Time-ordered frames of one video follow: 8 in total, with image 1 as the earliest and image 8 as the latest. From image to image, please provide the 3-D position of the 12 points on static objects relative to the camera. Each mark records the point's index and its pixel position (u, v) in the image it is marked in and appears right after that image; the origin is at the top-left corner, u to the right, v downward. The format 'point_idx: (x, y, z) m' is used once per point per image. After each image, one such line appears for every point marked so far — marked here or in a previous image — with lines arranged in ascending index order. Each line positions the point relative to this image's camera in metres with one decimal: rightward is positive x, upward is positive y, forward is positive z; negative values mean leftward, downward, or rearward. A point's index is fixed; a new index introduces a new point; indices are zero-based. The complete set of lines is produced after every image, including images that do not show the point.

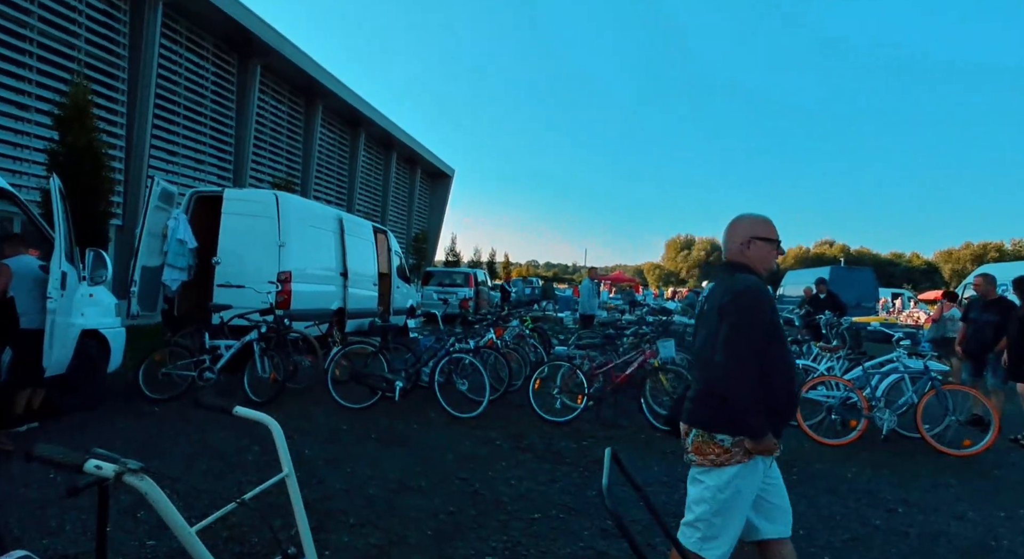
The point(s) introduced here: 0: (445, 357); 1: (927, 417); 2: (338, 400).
0: (-0.8, -0.8, +6.3) m
1: (+4.0, -1.3, +5.6) m
2: (-1.9, -1.3, +6.2) m
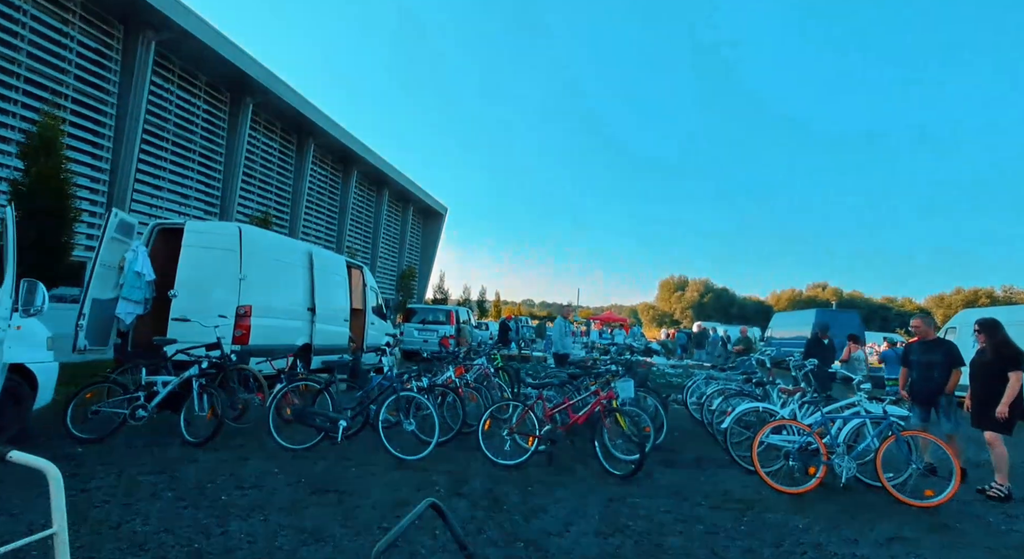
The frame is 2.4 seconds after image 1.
0: (-1.3, -1.2, +6.0) m
1: (+3.5, -1.7, +5.3) m
2: (-2.5, -1.7, +5.9) m
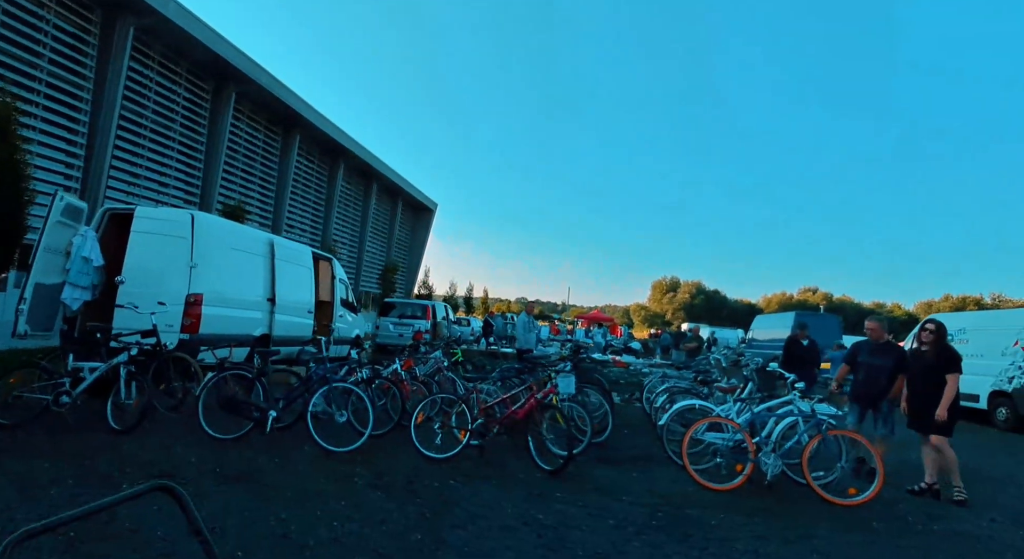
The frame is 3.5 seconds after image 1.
0: (-2.0, -1.1, +5.9) m
1: (+2.8, -1.7, +5.3) m
2: (-3.2, -1.6, +5.8) m
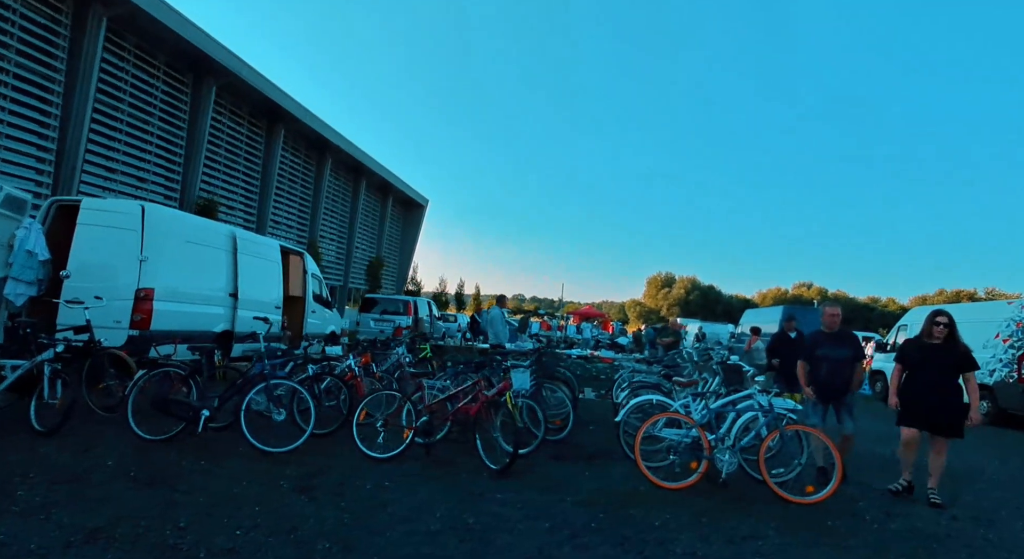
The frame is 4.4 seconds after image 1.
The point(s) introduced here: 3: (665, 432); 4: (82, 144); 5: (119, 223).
0: (-2.5, -1.0, +5.6) m
1: (+2.3, -1.6, +5.1) m
2: (-3.7, -1.5, +5.5) m
3: (+1.4, -1.4, +5.2) m
4: (-10.2, +3.4, +14.3) m
5: (-6.0, +0.9, +8.6) m
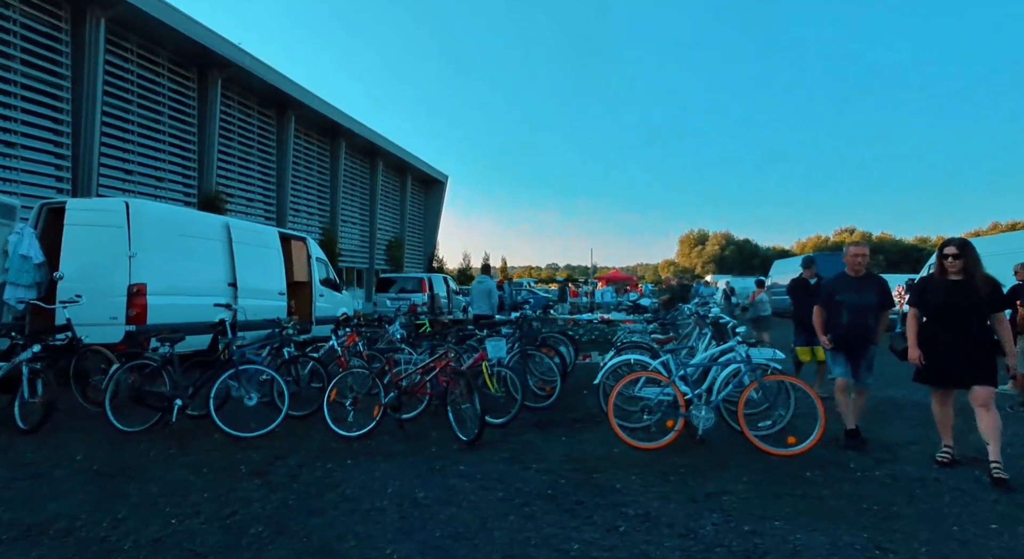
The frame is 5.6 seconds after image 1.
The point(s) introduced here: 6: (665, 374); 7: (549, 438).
0: (-2.8, -0.9, +5.6) m
1: (+2.0, -1.1, +4.8) m
2: (-3.9, -1.4, +5.6) m
3: (+1.1, -1.0, +5.0) m
4: (-10.4, +3.4, +14.4) m
5: (-6.2, +0.9, +8.7) m
6: (+1.4, -0.8, +5.0) m
7: (+0.3, -1.5, +5.2) m
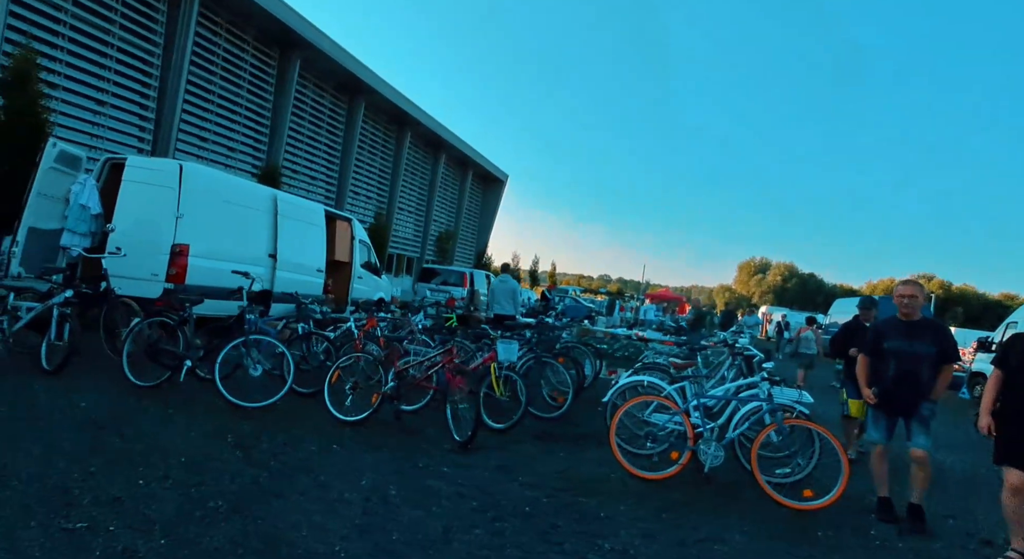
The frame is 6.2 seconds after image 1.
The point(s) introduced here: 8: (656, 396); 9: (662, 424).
0: (-2.6, -0.6, +5.6) m
1: (+2.0, -1.4, +4.4) m
2: (-3.8, -1.0, +5.7) m
3: (+1.1, -1.1, +4.7) m
4: (-8.9, +4.4, +15.1) m
5: (-5.6, +1.6, +9.0) m
6: (+1.4, -1.0, +4.7) m
7: (+0.3, -1.5, +5.0) m
8: (+1.3, -1.0, +4.8) m
9: (+1.2, -1.2, +4.6) m
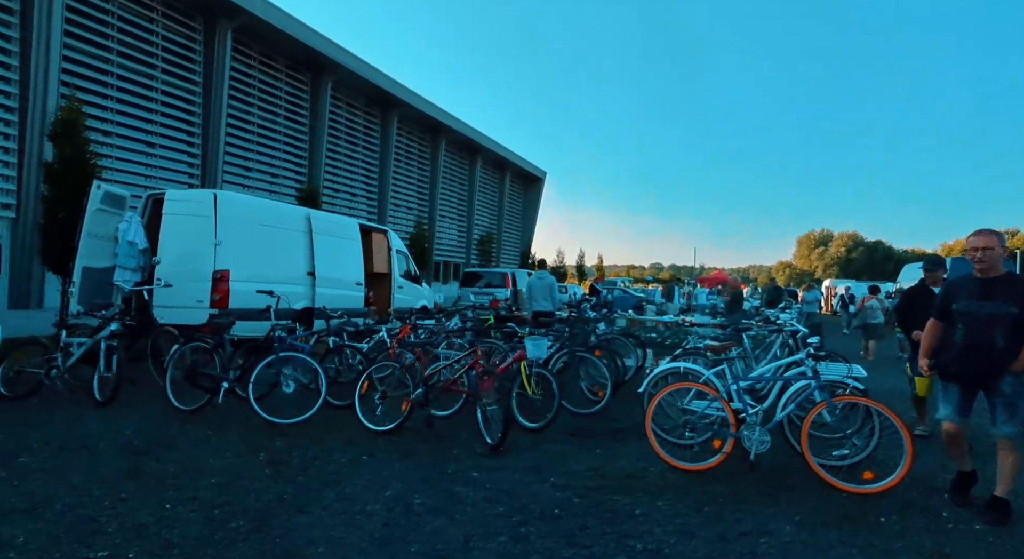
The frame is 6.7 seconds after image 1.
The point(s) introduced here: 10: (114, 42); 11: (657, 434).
0: (-2.4, -0.8, +5.7) m
1: (+2.2, -1.1, +4.1) m
2: (-3.5, -1.3, +5.9) m
3: (+1.3, -1.0, +4.4) m
4: (-8.2, +3.7, +15.7) m
5: (-5.2, +1.1, +9.3) m
6: (+1.6, -0.8, +4.4) m
7: (+0.6, -1.4, +4.8) m
8: (+1.5, -0.8, +4.5) m
9: (+1.5, -1.0, +4.4) m
10: (-9.2, +5.5, +13.1) m
11: (+1.2, -1.2, +4.5) m
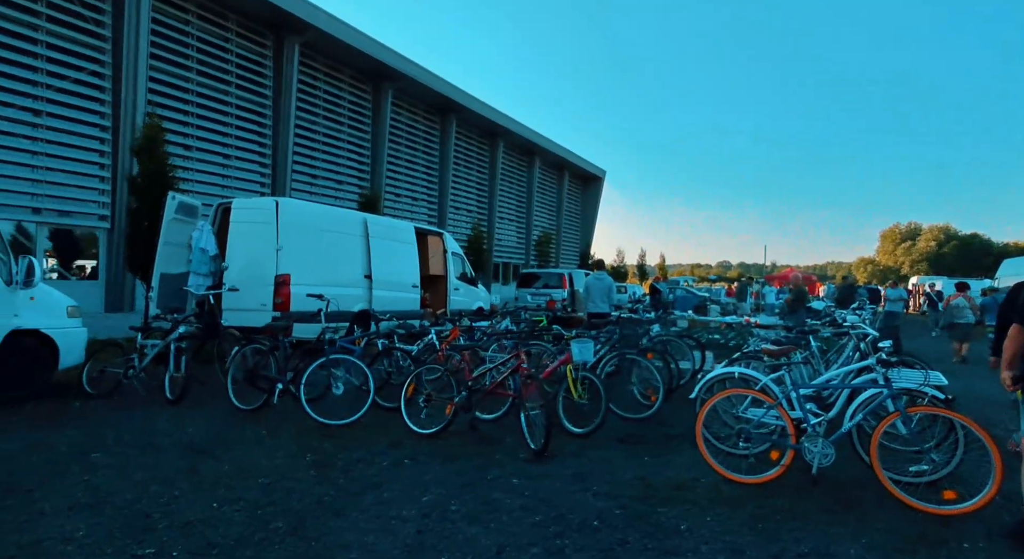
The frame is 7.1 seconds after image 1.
0: (-1.9, -0.8, +5.8) m
1: (+2.5, -1.1, +3.8) m
2: (-3.0, -1.3, +6.1) m
3: (+1.7, -1.0, +4.2) m
4: (-6.7, +3.6, +16.4) m
5: (-4.3, +1.1, +9.7) m
6: (+1.9, -0.8, +4.2) m
7: (+1.0, -1.4, +4.6) m
8: (+1.8, -0.8, +4.2) m
9: (+1.8, -1.0, +4.1) m
10: (-7.9, +5.4, +13.9) m
11: (+1.5, -1.2, +4.3) m
